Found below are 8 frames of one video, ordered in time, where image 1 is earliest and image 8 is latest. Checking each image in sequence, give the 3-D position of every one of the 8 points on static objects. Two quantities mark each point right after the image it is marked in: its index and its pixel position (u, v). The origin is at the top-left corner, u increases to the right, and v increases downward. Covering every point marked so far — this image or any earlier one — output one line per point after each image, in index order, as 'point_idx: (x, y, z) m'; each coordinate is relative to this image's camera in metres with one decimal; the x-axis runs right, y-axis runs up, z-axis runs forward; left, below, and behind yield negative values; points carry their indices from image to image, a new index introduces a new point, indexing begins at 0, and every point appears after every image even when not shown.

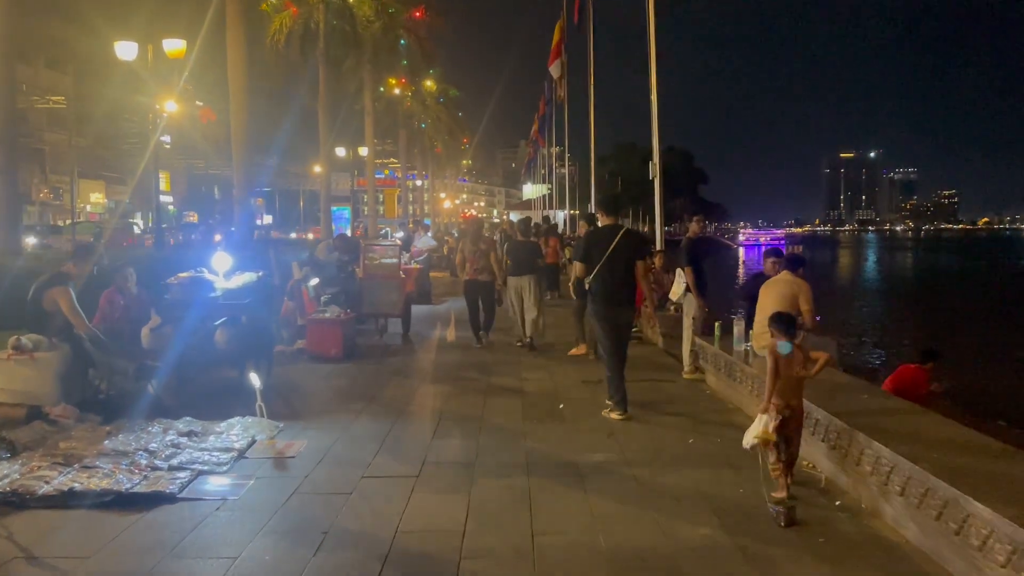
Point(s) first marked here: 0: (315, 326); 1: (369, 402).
0: (-2.8, -0.5, +11.7) m
1: (-1.5, -1.2, +8.9) m
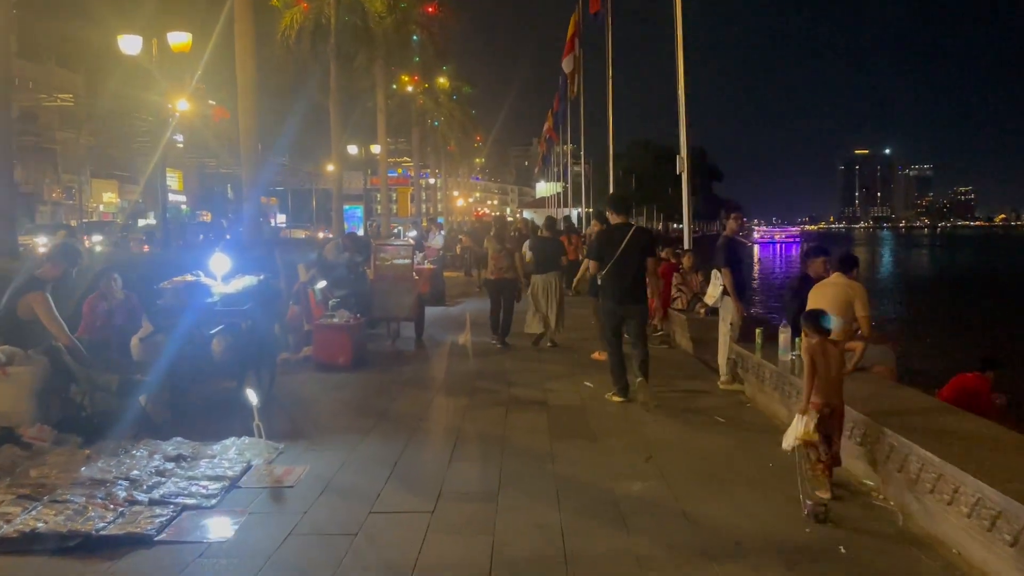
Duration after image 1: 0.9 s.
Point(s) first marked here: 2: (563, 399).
0: (-2.5, -0.6, +11.0) m
1: (-1.3, -1.3, +8.1) m
2: (+0.5, -1.2, +9.1) m
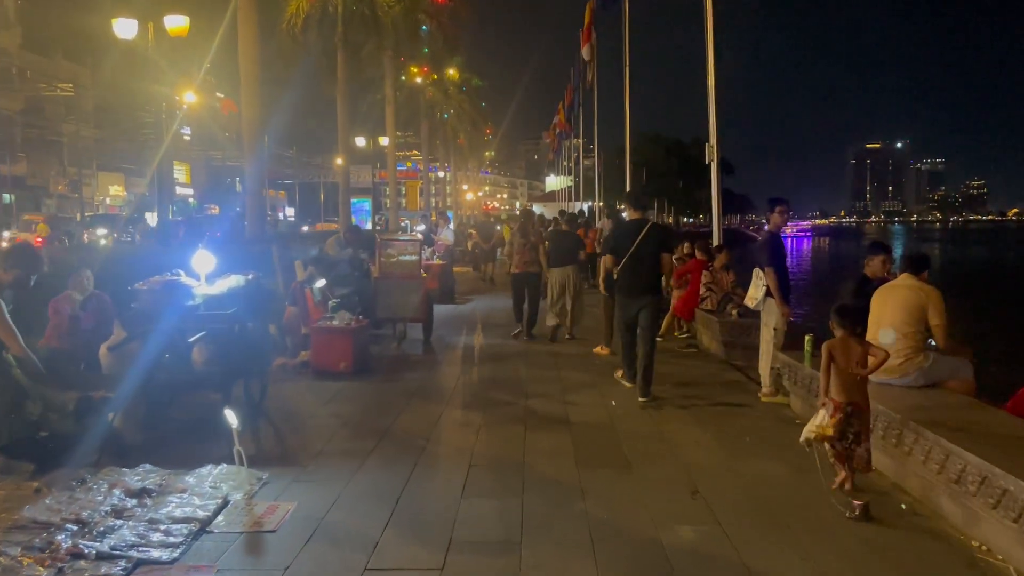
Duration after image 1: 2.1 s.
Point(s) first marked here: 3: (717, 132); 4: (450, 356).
0: (-2.3, -0.6, +10.0) m
1: (-1.1, -1.3, +7.1) m
2: (+0.7, -1.2, +8.1) m
3: (+3.3, +2.5, +13.5) m
4: (-0.8, -0.9, +11.8) m
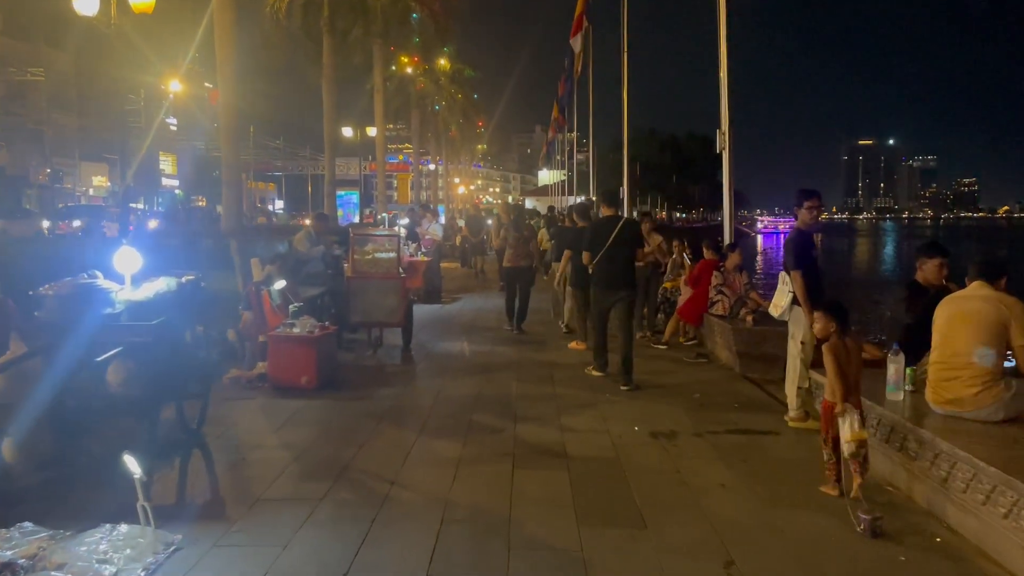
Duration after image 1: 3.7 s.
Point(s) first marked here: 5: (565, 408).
0: (-2.4, -0.6, +8.7) m
1: (-1.2, -1.3, +5.8) m
2: (+0.6, -1.3, +6.9) m
3: (+3.2, +2.5, +12.2) m
4: (-1.0, -1.0, +10.5) m
5: (+0.5, -1.2, +8.1) m
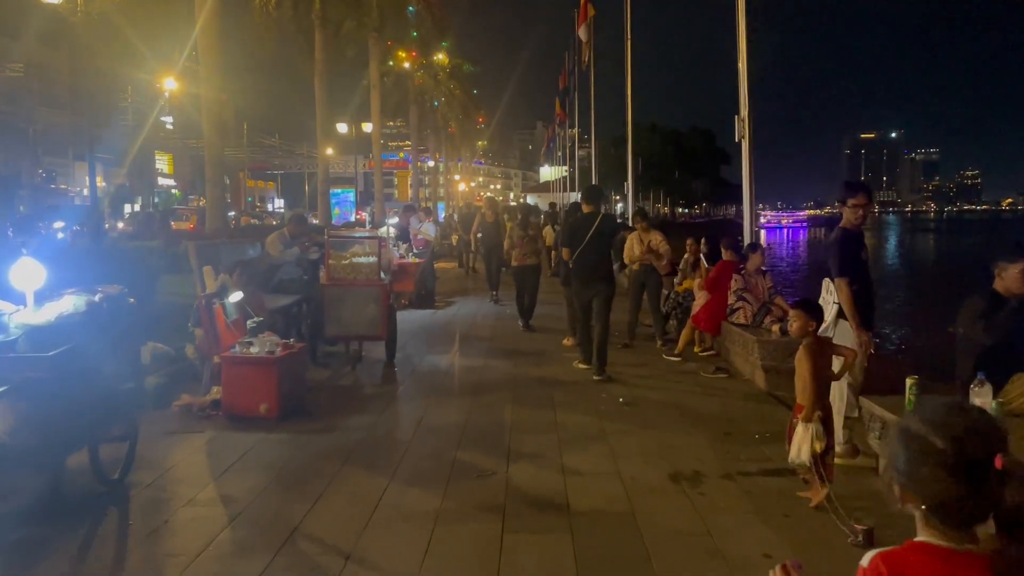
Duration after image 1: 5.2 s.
0: (-2.5, -0.7, +7.5) m
1: (-1.3, -1.5, +4.6) m
2: (+0.5, -1.4, +5.6) m
3: (+3.1, +2.5, +11.0) m
4: (-1.1, -1.1, +9.3) m
5: (+0.4, -1.3, +6.8) m
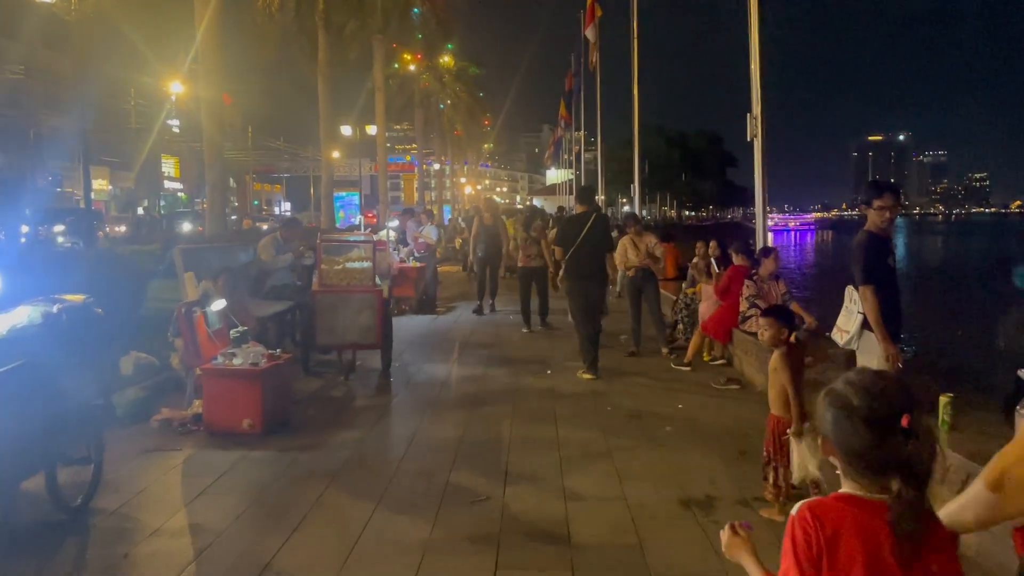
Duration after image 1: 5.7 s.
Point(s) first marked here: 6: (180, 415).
0: (-2.5, -0.8, +7.0) m
1: (-1.3, -1.5, +4.2) m
2: (+0.5, -1.4, +5.2) m
3: (+3.1, +2.4, +10.5) m
4: (-1.0, -1.1, +8.8) m
5: (+0.4, -1.3, +6.4) m
6: (-2.9, -1.1, +7.3) m
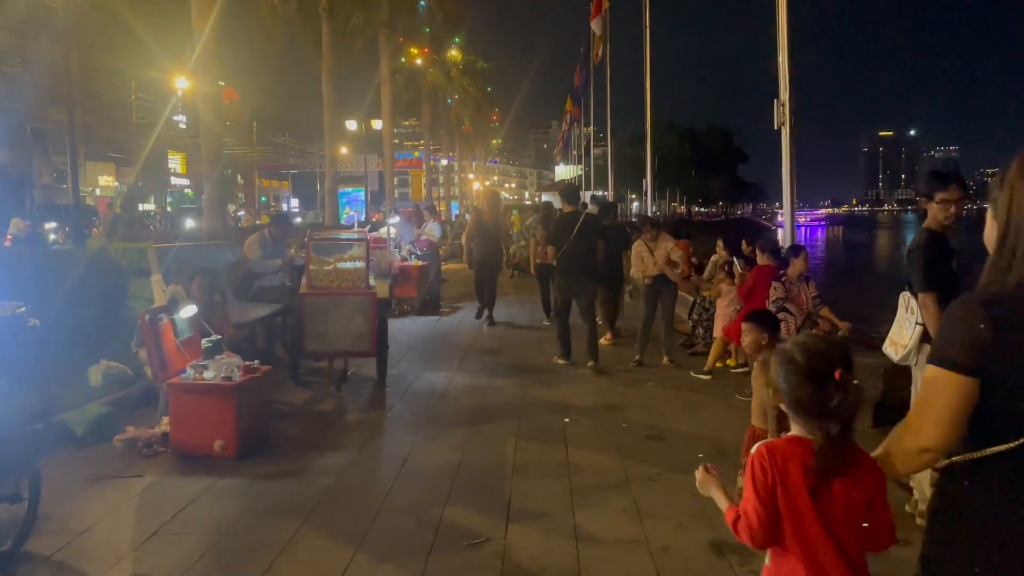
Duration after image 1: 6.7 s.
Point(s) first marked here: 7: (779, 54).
0: (-2.5, -0.8, +6.2) m
1: (-1.3, -1.6, +3.4) m
2: (+0.5, -1.5, +4.4) m
3: (+3.2, +2.4, +9.6) m
4: (-1.0, -1.2, +8.0) m
5: (+0.5, -1.4, +5.6) m
6: (-2.9, -1.2, +6.6) m
7: (+3.1, +2.8, +9.9) m
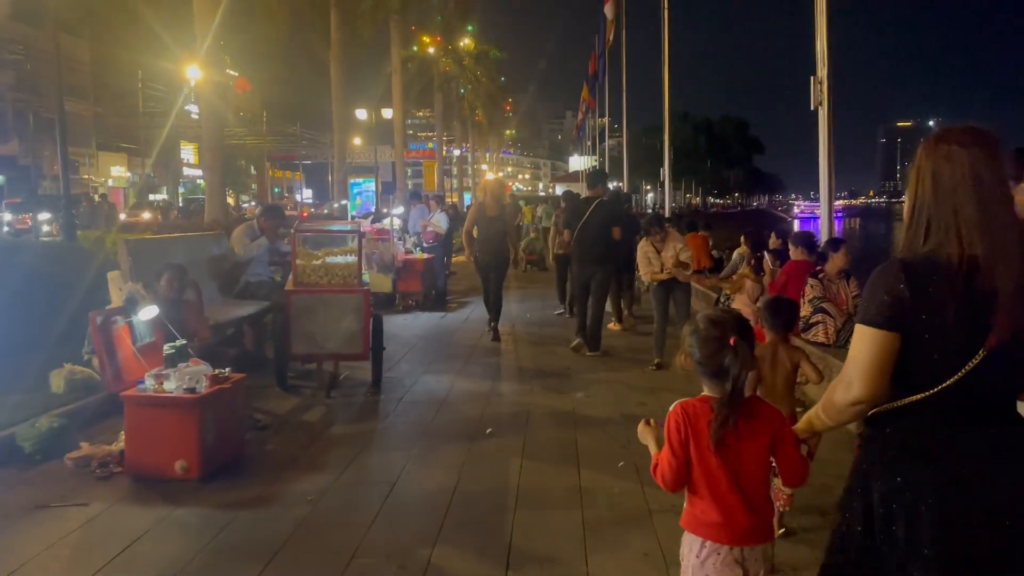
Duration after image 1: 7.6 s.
0: (-2.4, -0.8, +5.5) m
1: (-1.3, -1.6, +2.6) m
2: (+0.5, -1.5, +3.5) m
3: (+3.3, +2.4, +8.7) m
4: (-0.9, -1.1, +7.2) m
5: (+0.5, -1.4, +4.7) m
6: (-2.9, -1.1, +5.8) m
7: (+3.2, +2.8, +9.0) m
